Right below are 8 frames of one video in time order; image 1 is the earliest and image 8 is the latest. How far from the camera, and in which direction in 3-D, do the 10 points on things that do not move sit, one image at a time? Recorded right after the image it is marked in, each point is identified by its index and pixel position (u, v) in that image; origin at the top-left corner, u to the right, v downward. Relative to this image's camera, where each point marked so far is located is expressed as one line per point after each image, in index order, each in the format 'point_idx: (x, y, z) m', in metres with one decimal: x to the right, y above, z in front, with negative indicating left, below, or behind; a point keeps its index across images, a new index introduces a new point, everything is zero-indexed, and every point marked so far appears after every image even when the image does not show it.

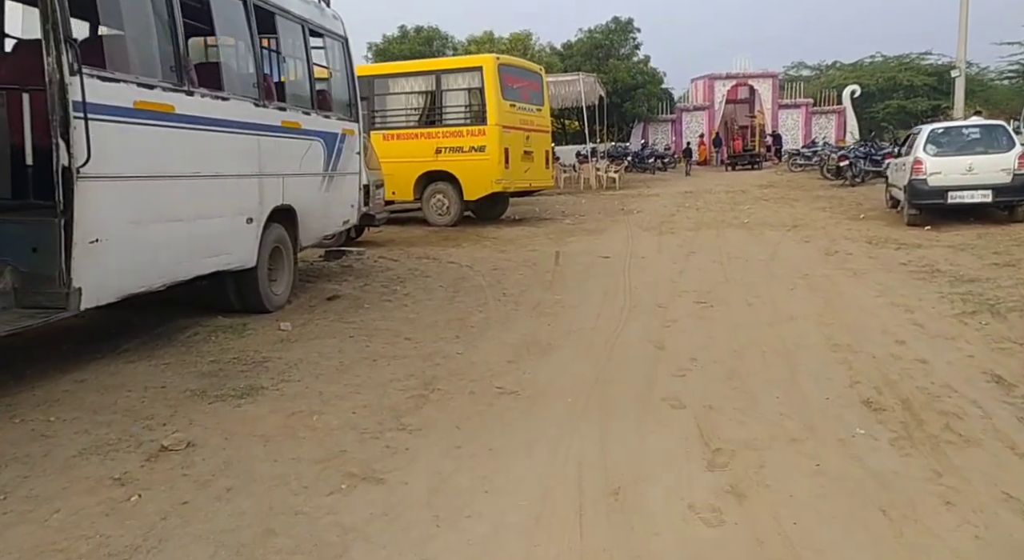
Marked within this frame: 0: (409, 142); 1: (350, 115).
0: (-1.9, +2.6, +17.3) m
1: (-1.9, +1.9, +10.8) m
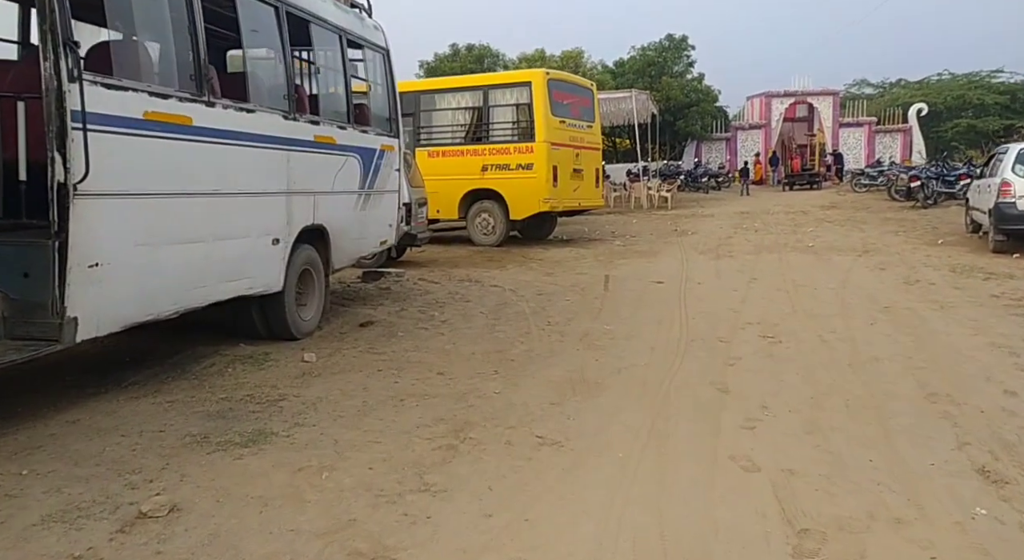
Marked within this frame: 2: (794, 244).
0: (-1.0, +2.2, +16.7) m
1: (-1.3, +1.6, +10.3) m
2: (+4.7, +0.6, +15.5) m
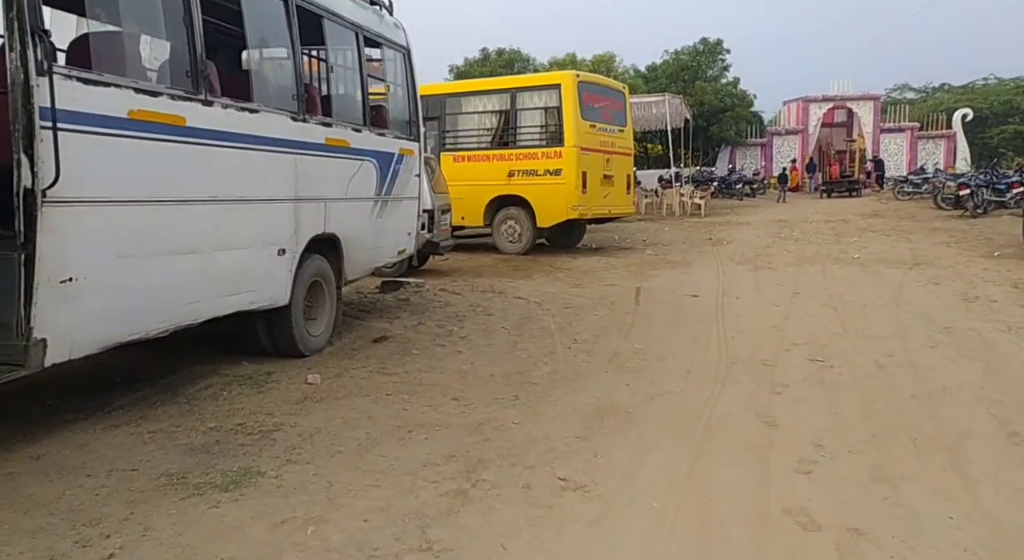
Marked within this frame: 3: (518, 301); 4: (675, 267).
0: (-0.6, +2.0, +16.2) m
1: (-1.1, +1.5, +9.7) m
2: (+5.1, +0.4, +14.8) m
3: (+0.1, -0.3, +10.8) m
4: (+2.5, +0.2, +14.1) m
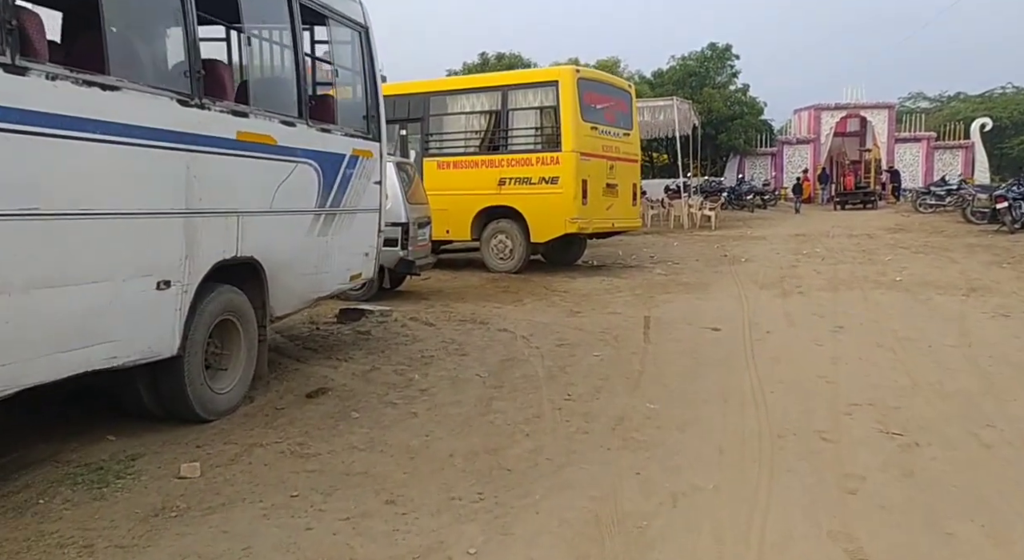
0: (-0.7, +1.7, +14.3) m
1: (-1.2, +1.3, +7.8) m
2: (+4.9, 0.0, +12.9) m
3: (-0.1, -0.5, +8.9) m
4: (+2.3, -0.1, +12.2) m
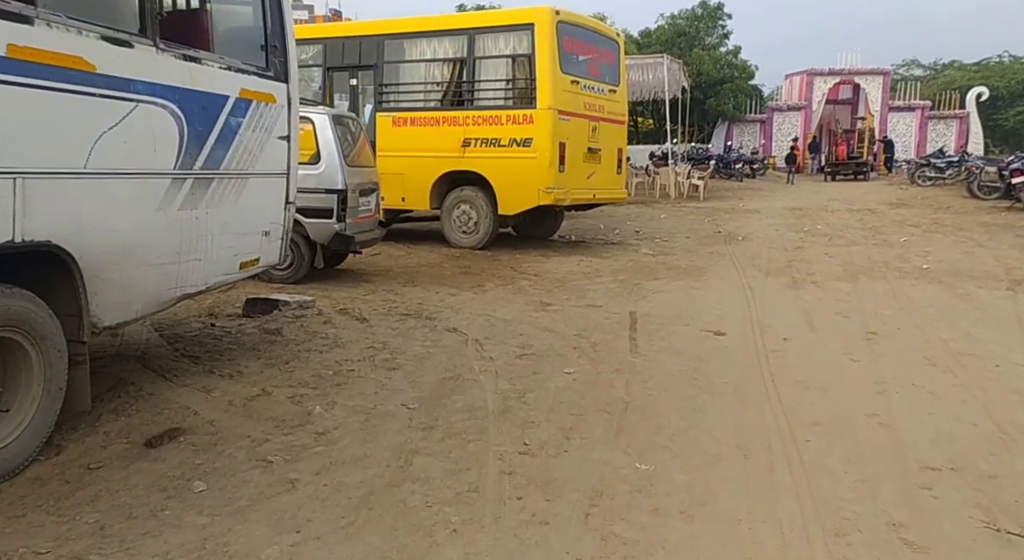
0: (-1.1, +2.0, +12.3) m
1: (-1.5, +1.3, +5.8) m
2: (+4.5, +0.2, +11.0) m
3: (-0.5, -0.4, +7.0) m
4: (+1.9, 0.0, +10.3) m
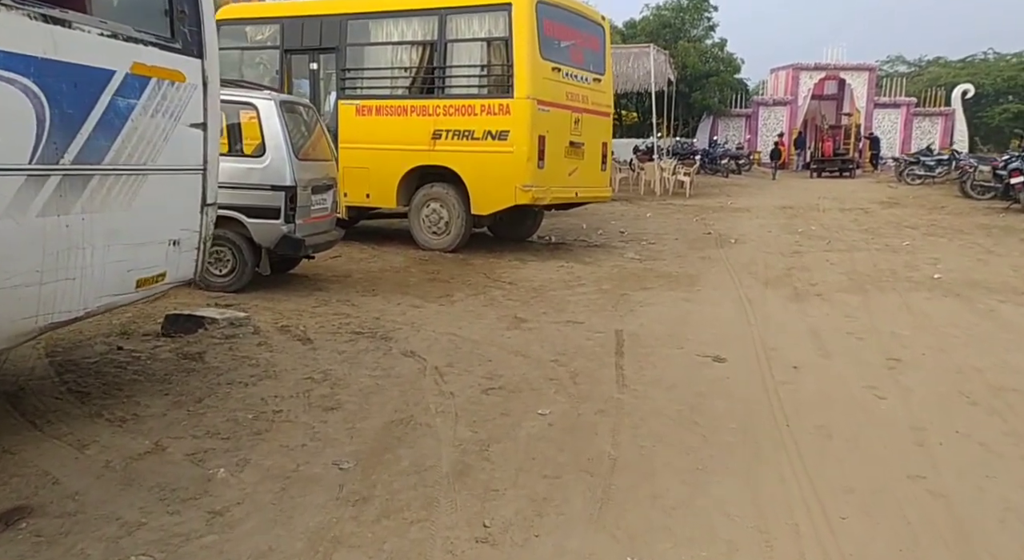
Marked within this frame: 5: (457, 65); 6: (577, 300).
0: (-1.4, +1.9, +11.2) m
1: (-1.7, +1.2, +4.7) m
2: (+4.2, 0.0, +10.0) m
3: (-0.7, -0.5, +5.9) m
4: (+1.6, -0.1, +9.3) m
5: (-0.6, +2.5, +10.8) m
6: (+0.6, -0.2, +8.5) m
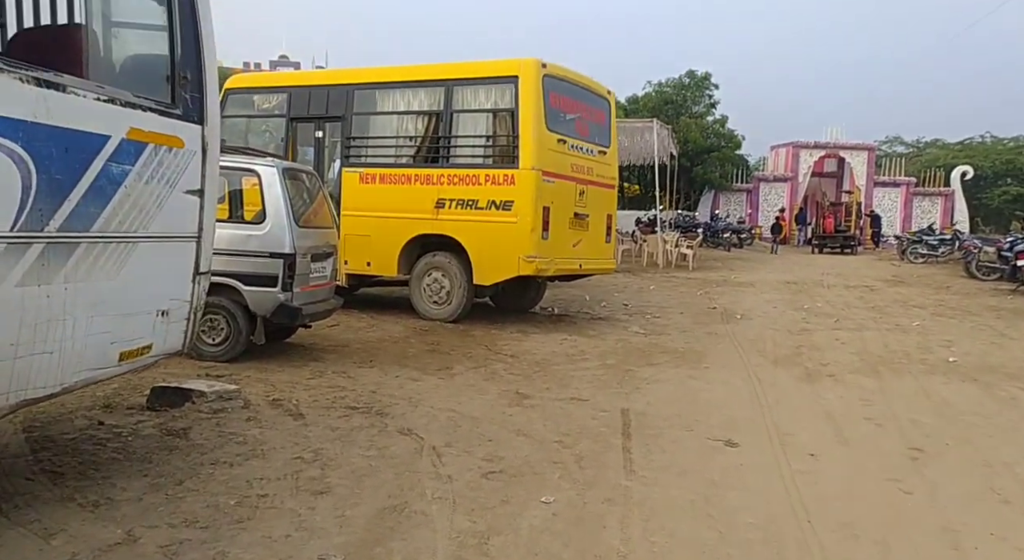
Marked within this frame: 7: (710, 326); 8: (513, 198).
0: (-1.4, +1.1, +11.0) m
1: (-1.7, +0.9, +4.5) m
2: (+4.2, -0.8, +9.8) m
3: (-0.7, -1.0, +5.6) m
4: (+1.6, -0.8, +9.0) m
5: (-0.6, +1.7, +10.7) m
6: (+0.6, -0.8, +8.2) m
7: (+2.5, -0.6, +11.7) m
8: (0.0, +0.9, +10.4) m
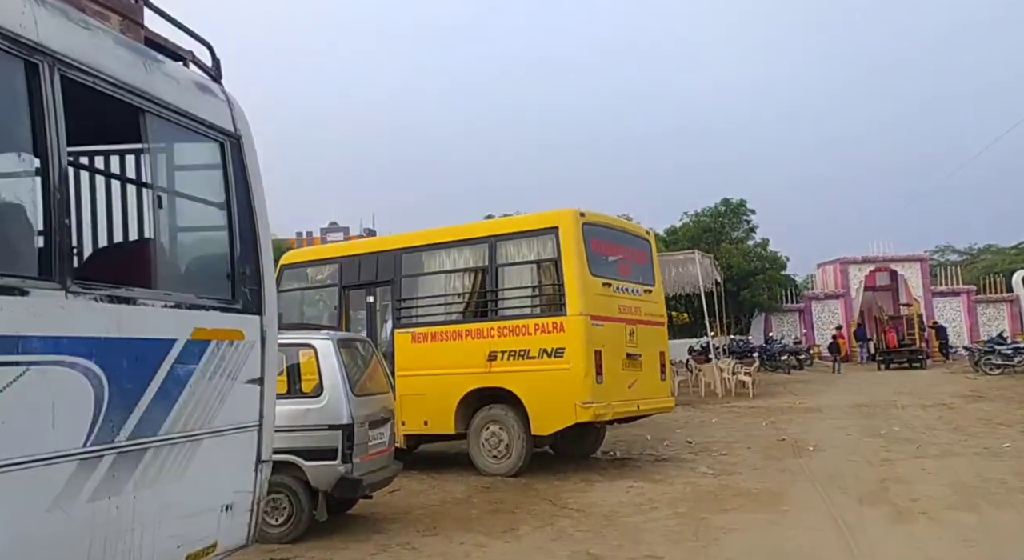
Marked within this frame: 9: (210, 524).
0: (-0.8, -0.8, +11.1) m
1: (-1.4, -0.1, +4.7) m
2: (+4.9, -2.0, +9.3) m
3: (-0.2, -2.0, +5.4) m
4: (+2.2, -2.1, +8.7) m
5: (0.0, -0.1, +10.8) m
6: (+1.2, -2.1, +7.9) m
7: (+3.2, -2.2, +11.3) m
8: (+0.6, -0.7, +10.3) m
9: (-1.5, -1.2, +4.4) m
